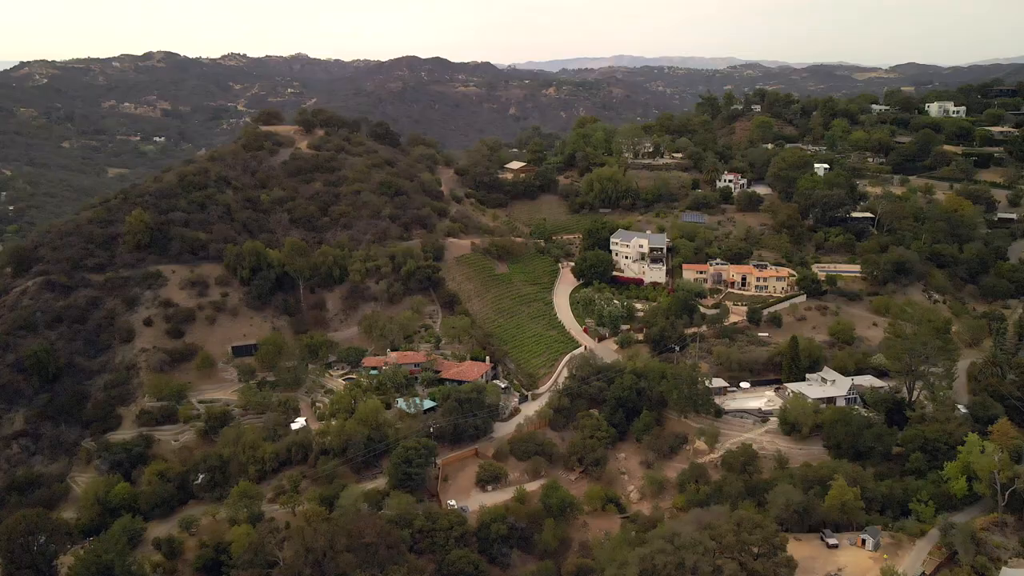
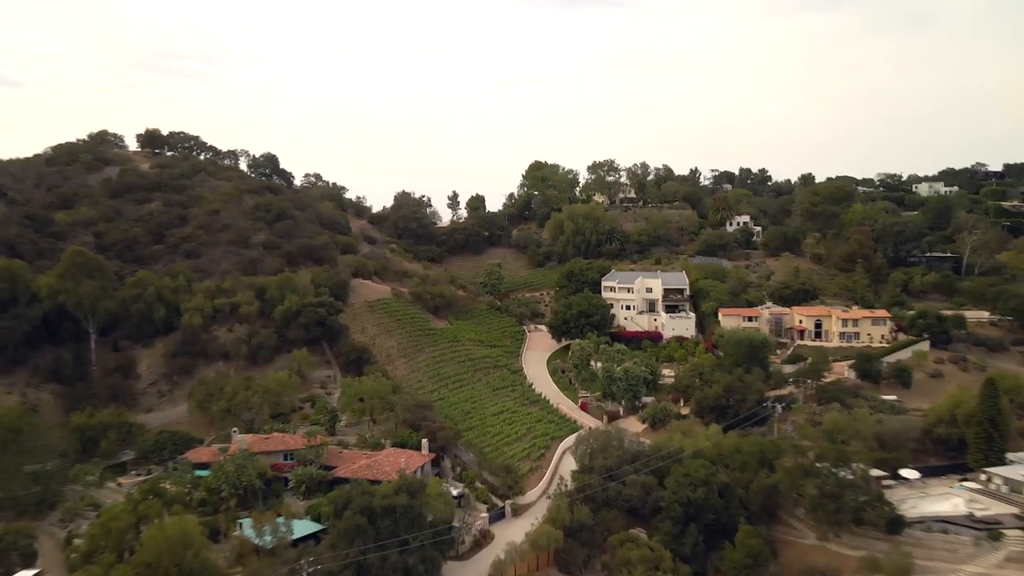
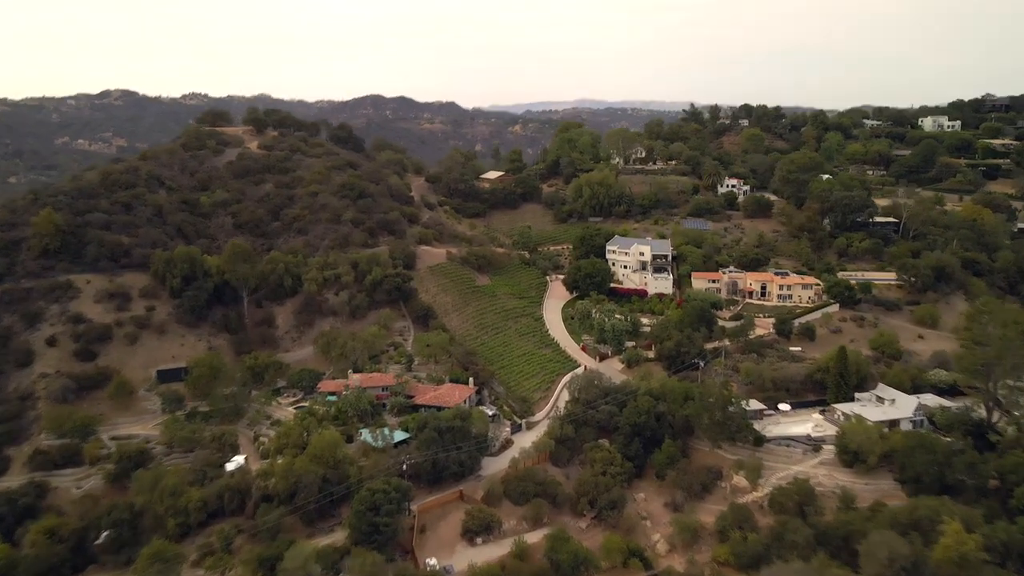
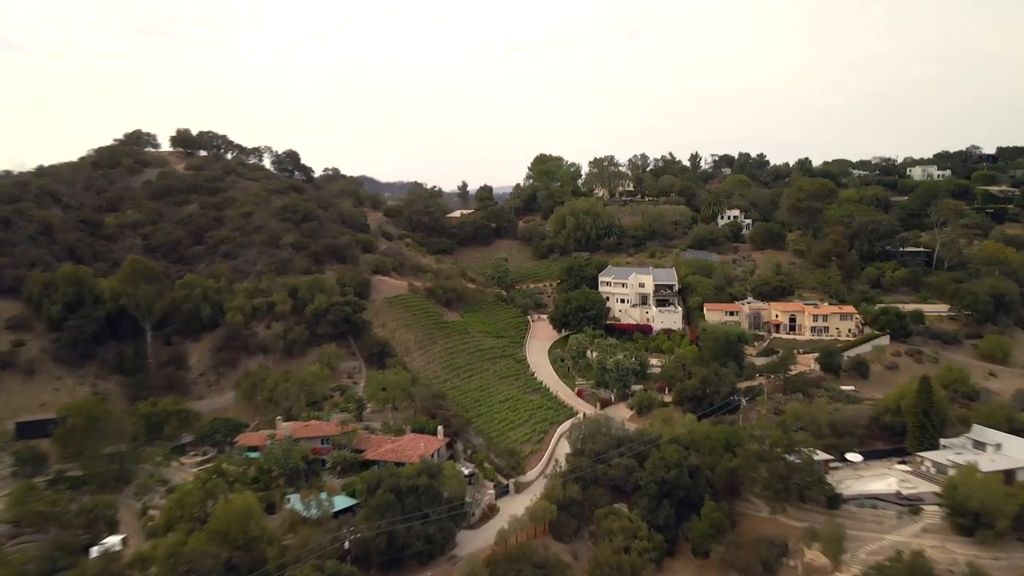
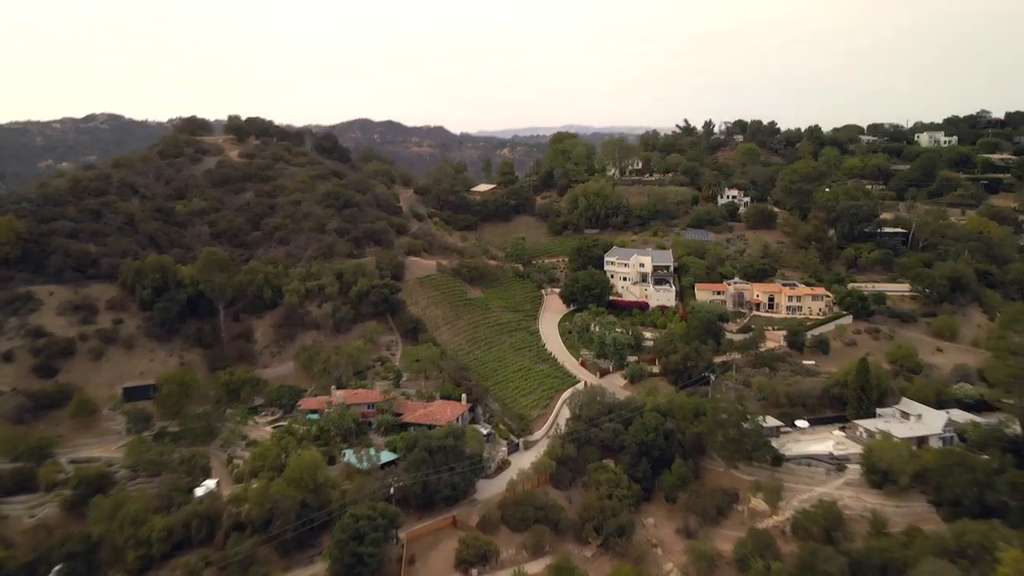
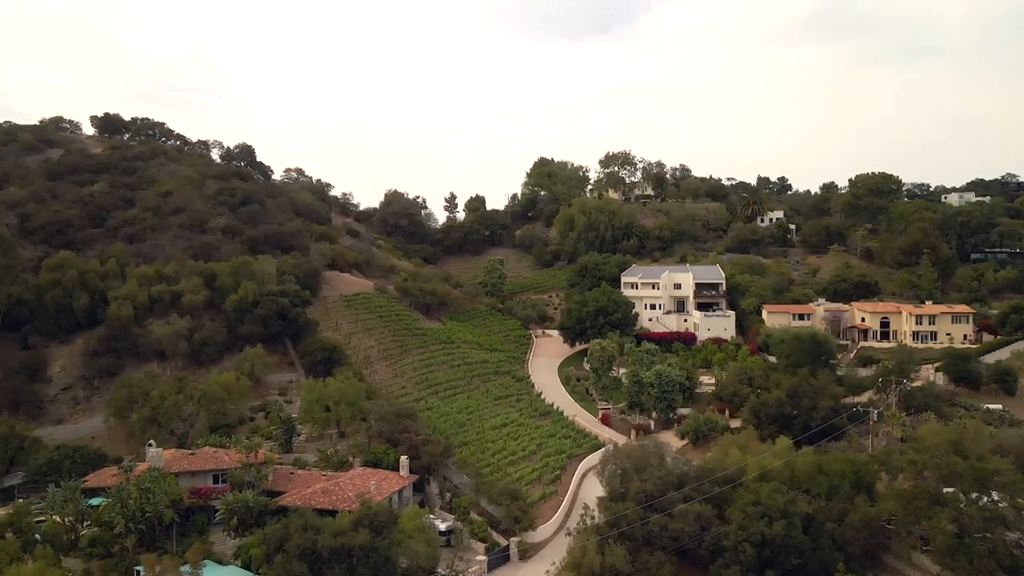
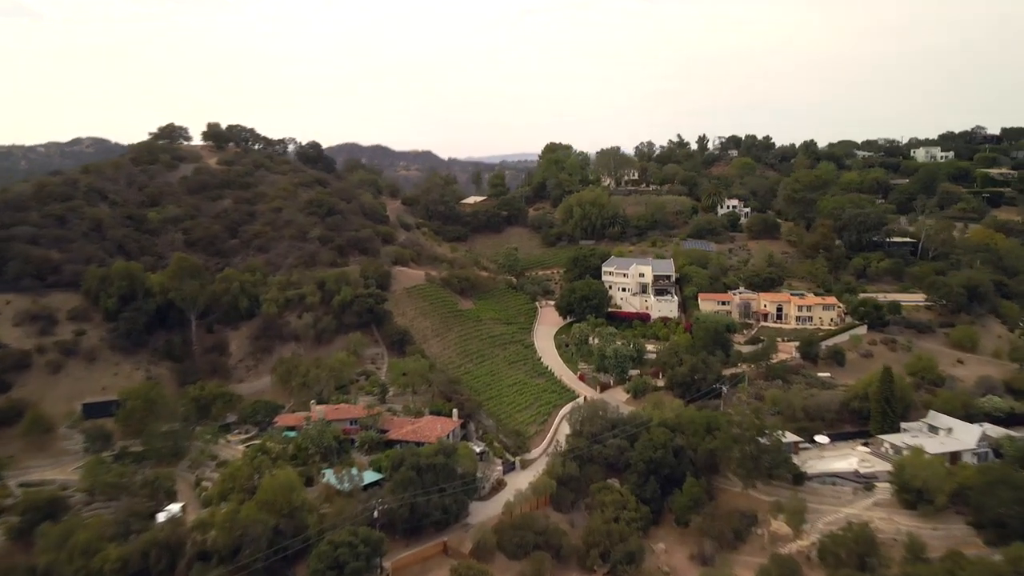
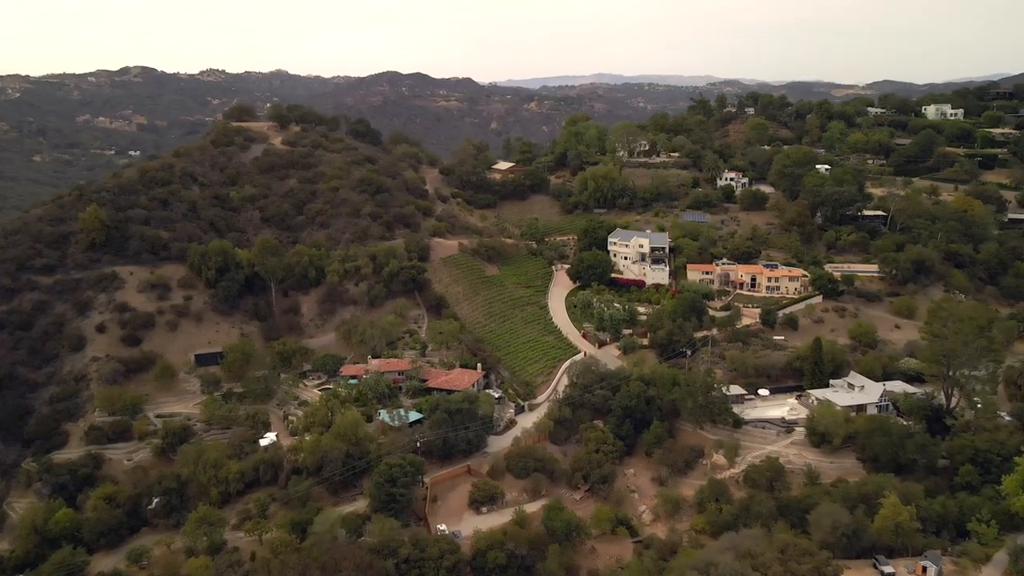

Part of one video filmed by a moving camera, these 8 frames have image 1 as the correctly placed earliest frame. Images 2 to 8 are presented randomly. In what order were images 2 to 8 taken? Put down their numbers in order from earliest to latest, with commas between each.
8, 3, 5, 7, 4, 2, 6
